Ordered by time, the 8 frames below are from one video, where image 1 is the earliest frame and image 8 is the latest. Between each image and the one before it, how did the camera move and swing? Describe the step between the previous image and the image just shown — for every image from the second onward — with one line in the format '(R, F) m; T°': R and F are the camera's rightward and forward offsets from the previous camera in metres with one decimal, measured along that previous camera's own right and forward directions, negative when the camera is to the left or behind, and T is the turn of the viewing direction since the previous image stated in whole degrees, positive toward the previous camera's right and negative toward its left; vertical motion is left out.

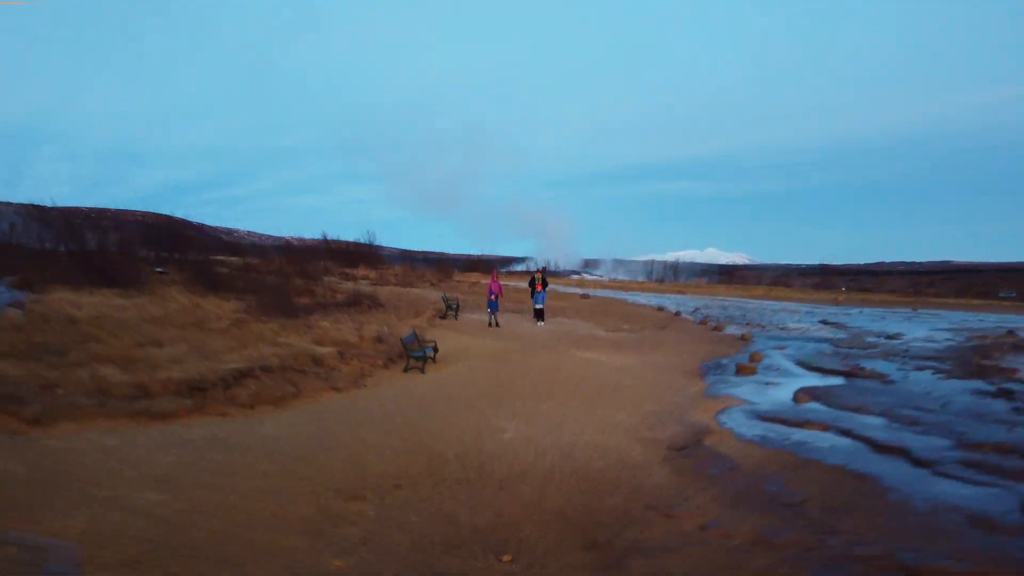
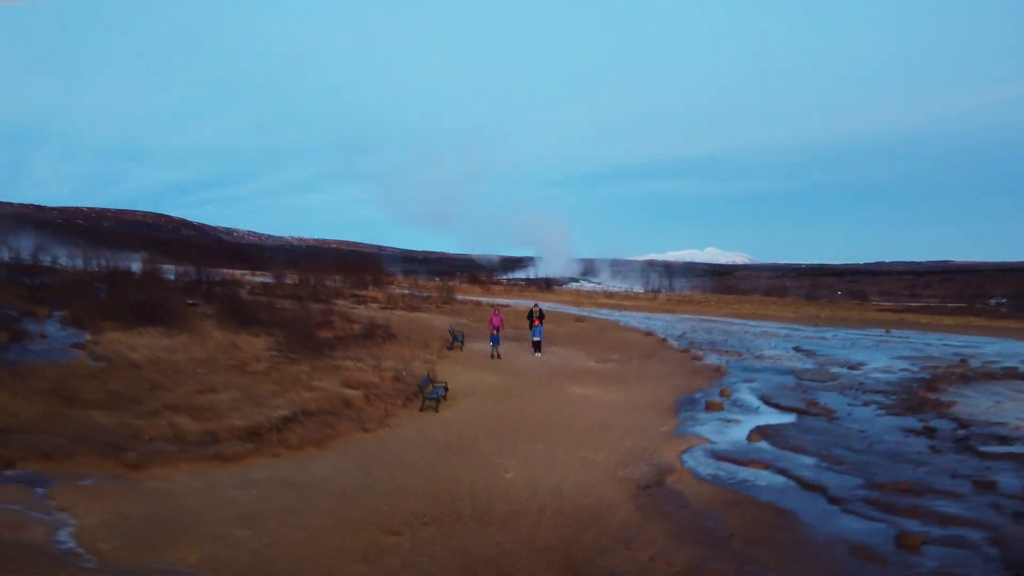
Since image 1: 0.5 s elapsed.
(0.0, -1.0) m; 0°
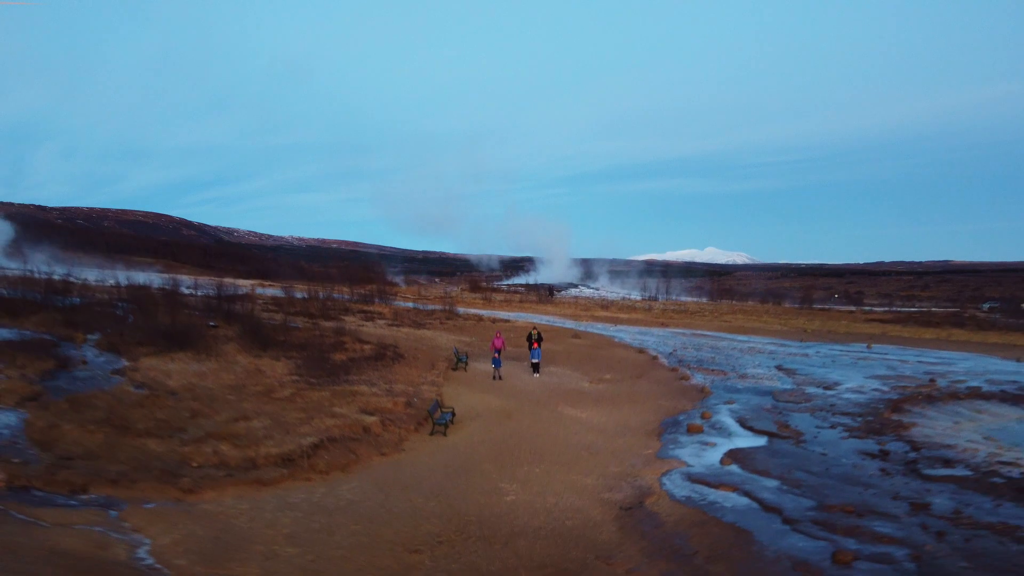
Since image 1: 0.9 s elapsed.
(0.0, -0.8) m; 0°
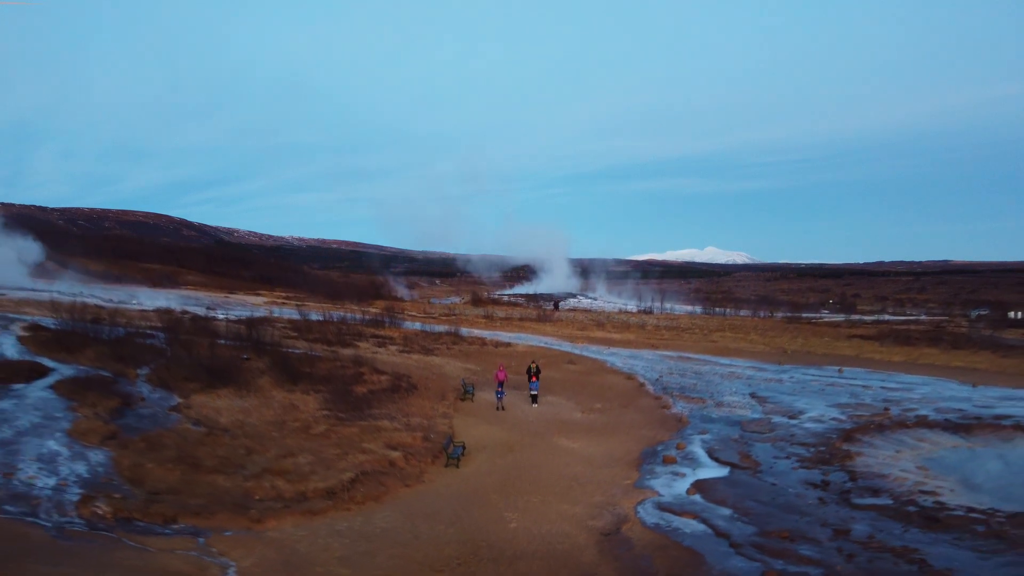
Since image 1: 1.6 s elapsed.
(0.0, -1.4) m; 0°
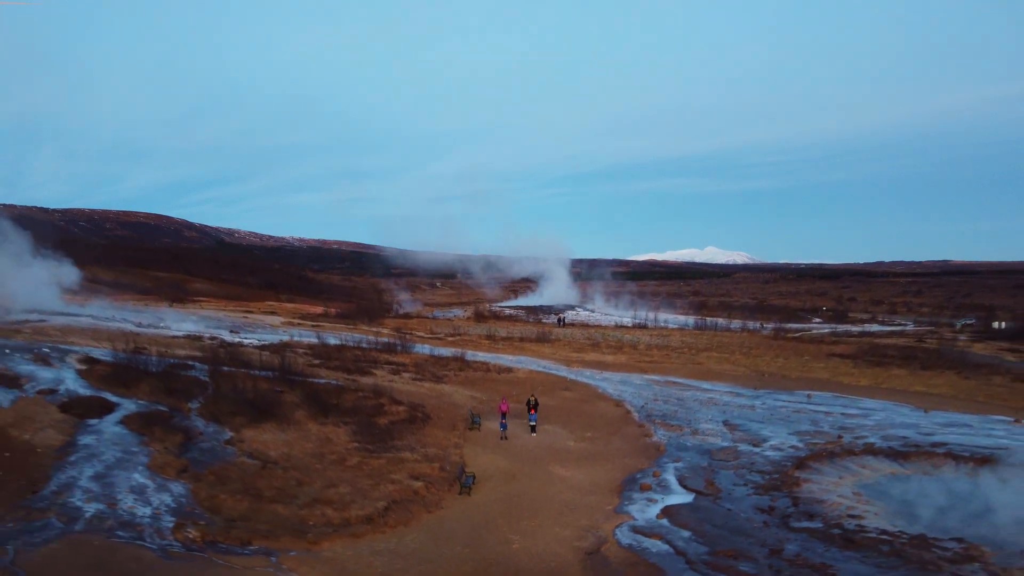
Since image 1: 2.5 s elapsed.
(0.0, -1.9) m; 0°
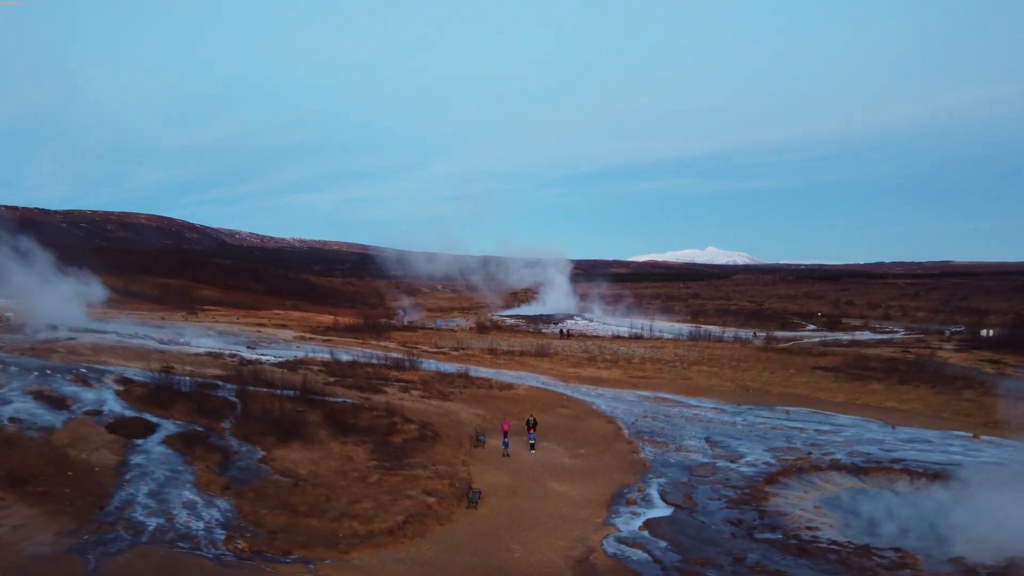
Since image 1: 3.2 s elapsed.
(0.0, -1.6) m; 0°
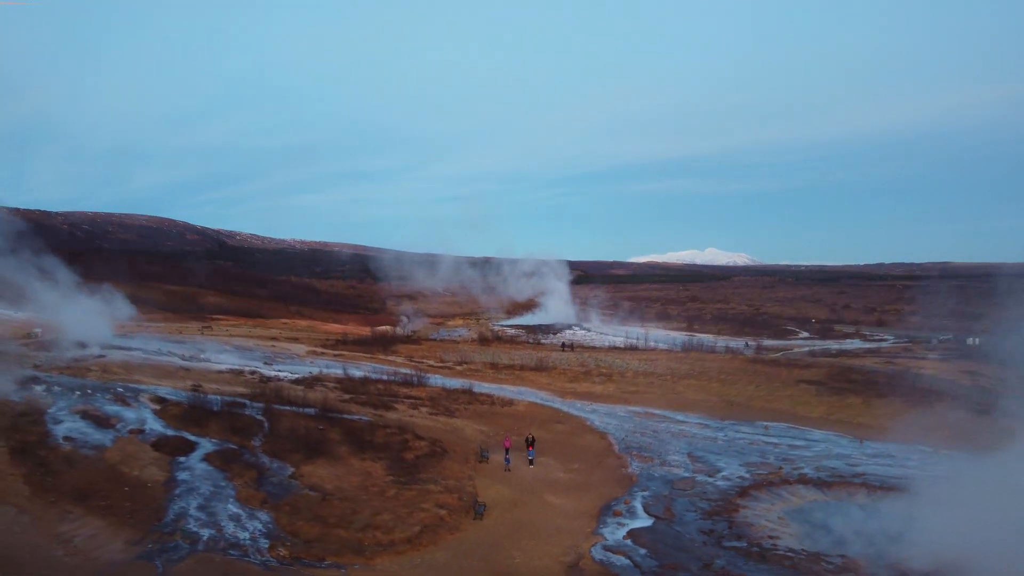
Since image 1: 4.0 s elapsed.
(0.0, -1.9) m; 0°
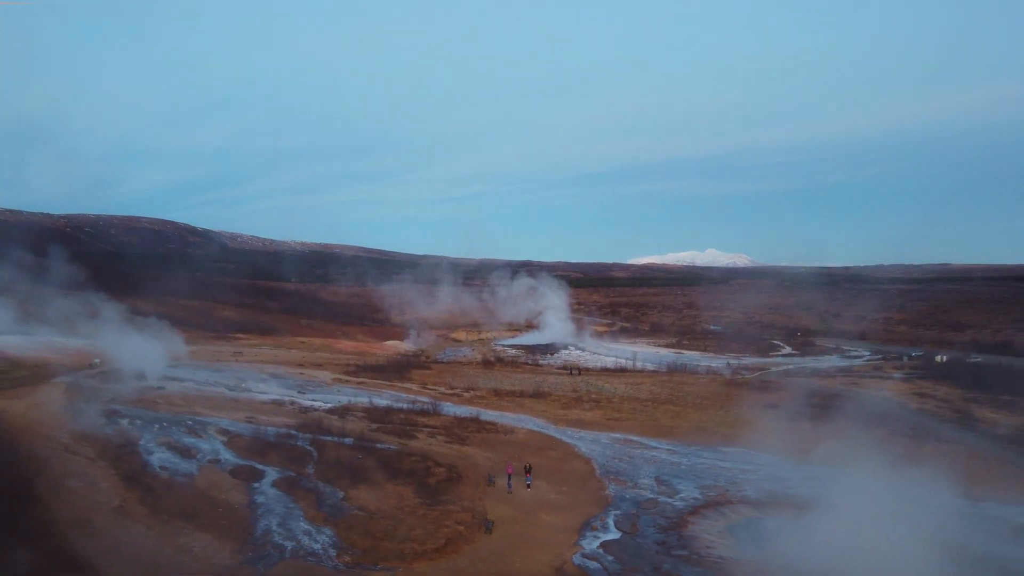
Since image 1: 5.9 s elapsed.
(0.0, -4.6) m; 0°
